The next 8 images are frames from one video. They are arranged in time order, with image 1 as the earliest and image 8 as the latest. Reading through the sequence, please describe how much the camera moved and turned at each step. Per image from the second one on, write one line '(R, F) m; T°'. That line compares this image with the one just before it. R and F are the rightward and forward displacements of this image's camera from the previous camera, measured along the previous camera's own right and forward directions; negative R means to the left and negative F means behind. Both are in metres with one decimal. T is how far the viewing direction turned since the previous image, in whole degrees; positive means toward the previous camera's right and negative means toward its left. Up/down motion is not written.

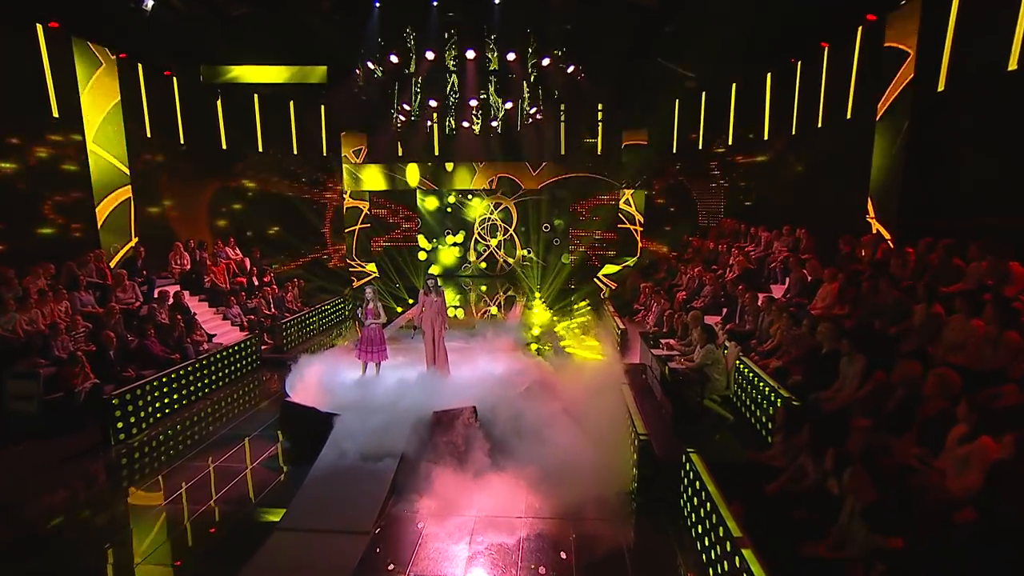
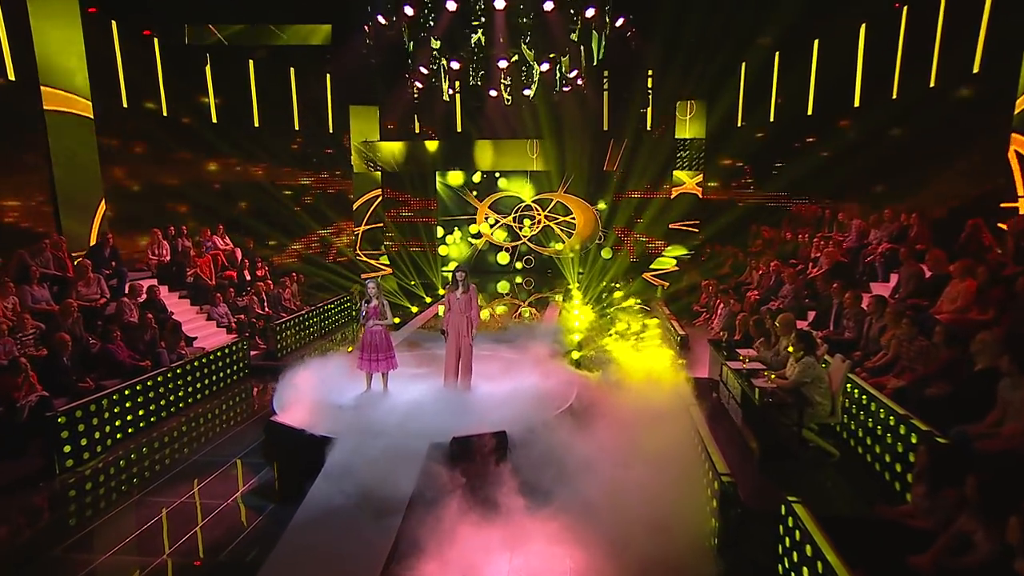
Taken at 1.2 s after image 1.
(-0.1, +1.7) m; -2°
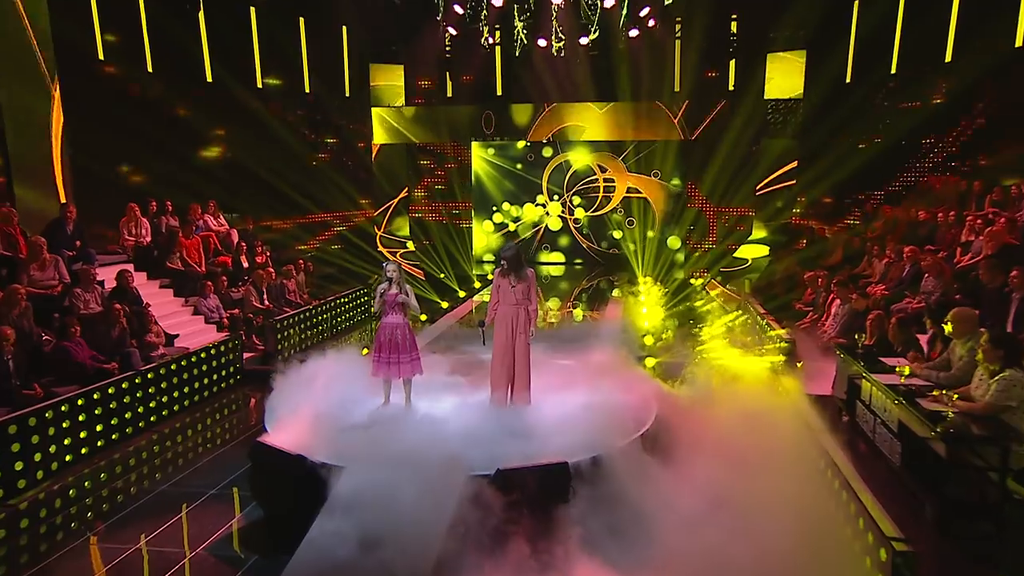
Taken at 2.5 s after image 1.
(-0.3, +1.7) m; -2°
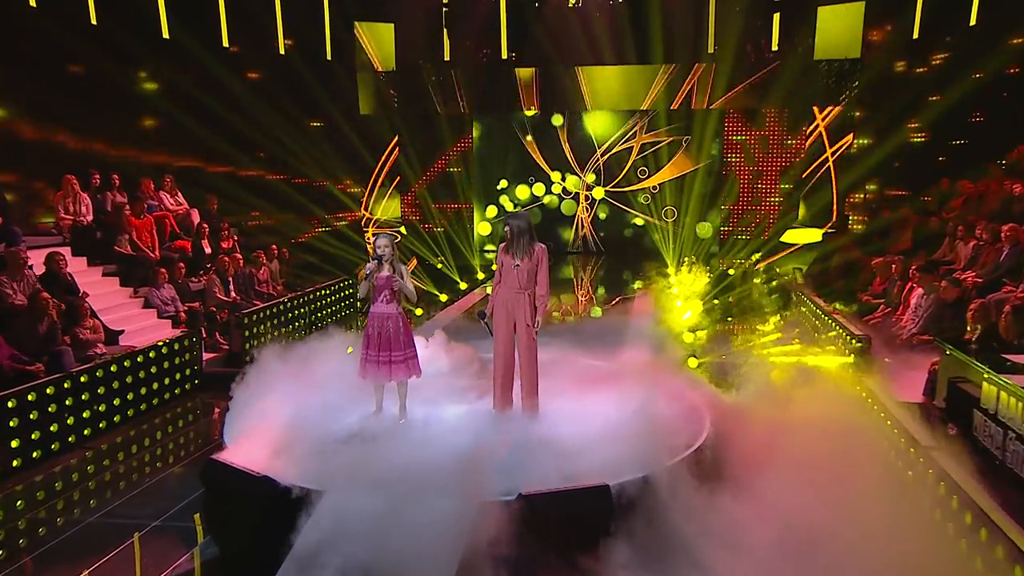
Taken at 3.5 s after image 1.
(-0.2, +1.1) m; +1°
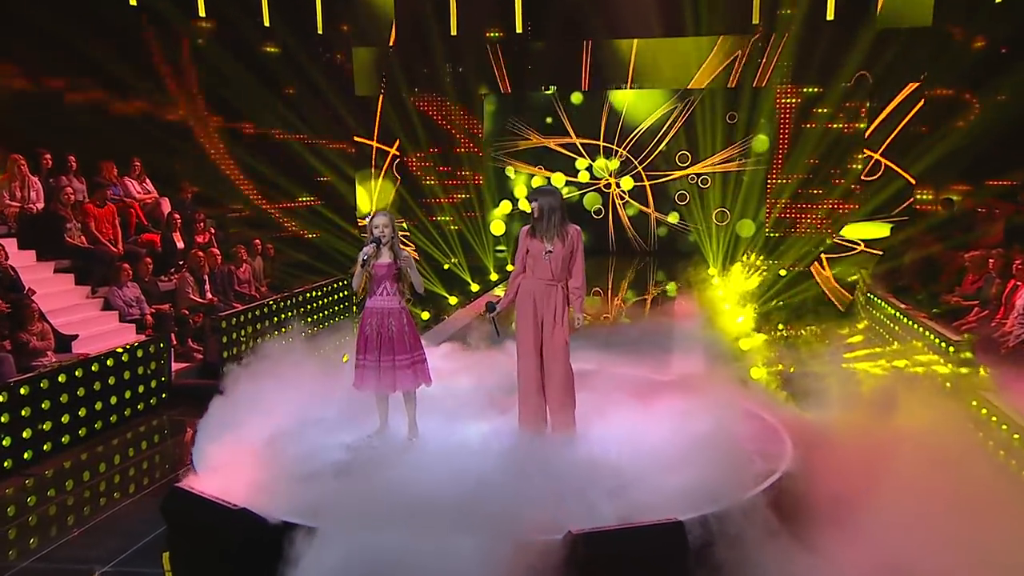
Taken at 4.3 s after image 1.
(-0.2, +0.9) m; +1°
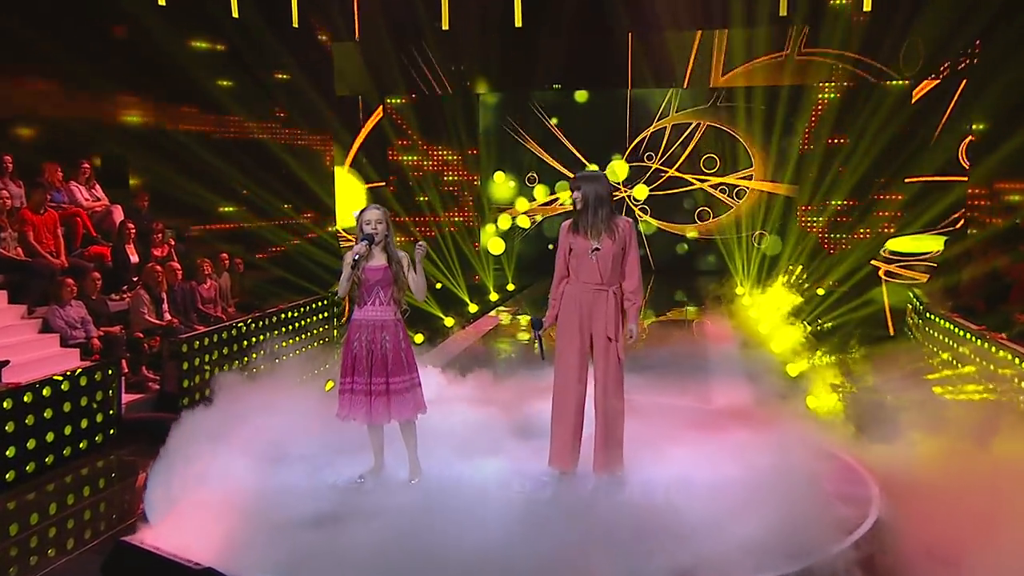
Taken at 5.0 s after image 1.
(-0.2, +0.7) m; +2°
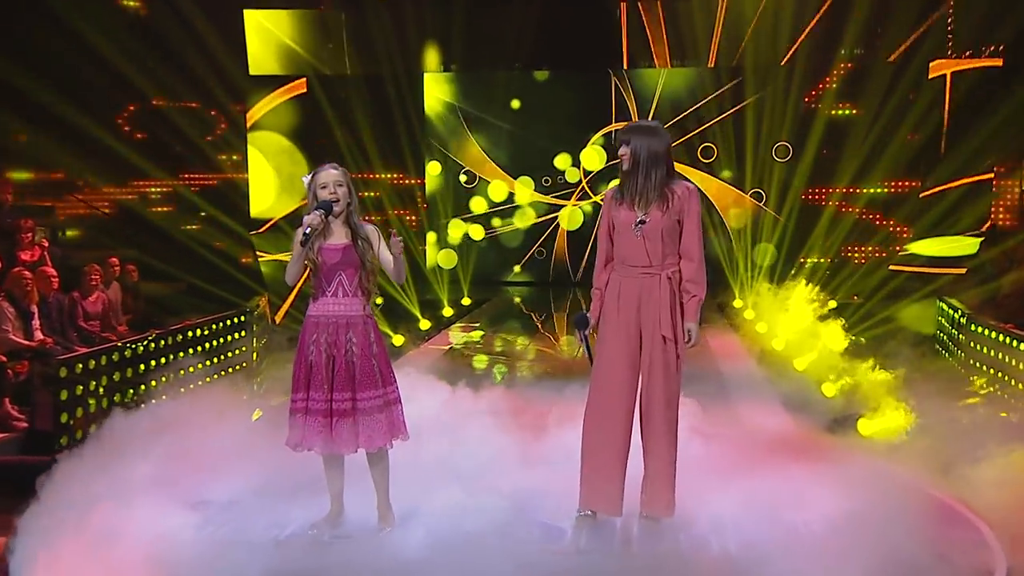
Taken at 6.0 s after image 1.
(-0.3, +0.8) m; +7°
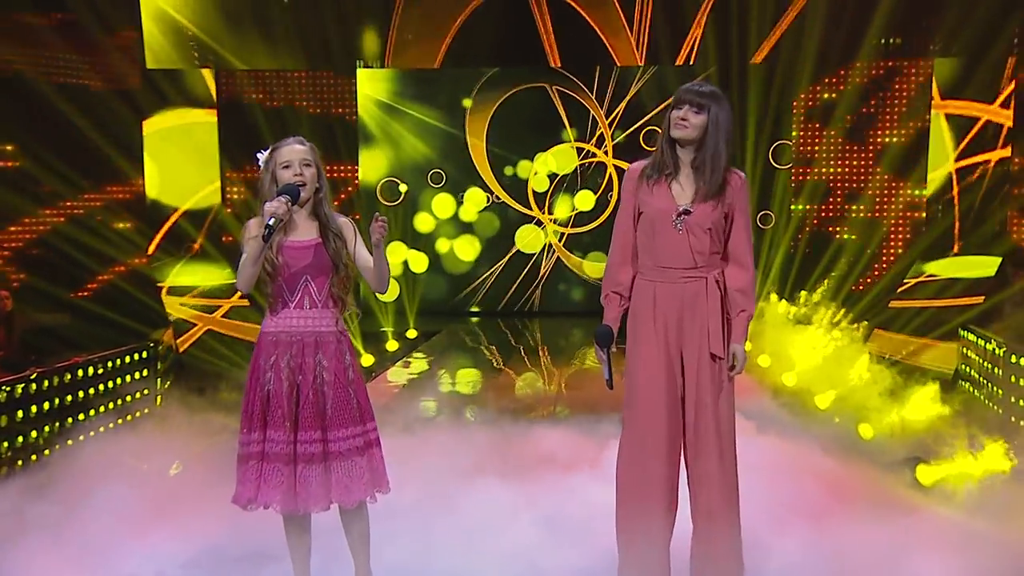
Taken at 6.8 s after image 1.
(-0.3, +0.5) m; +8°
